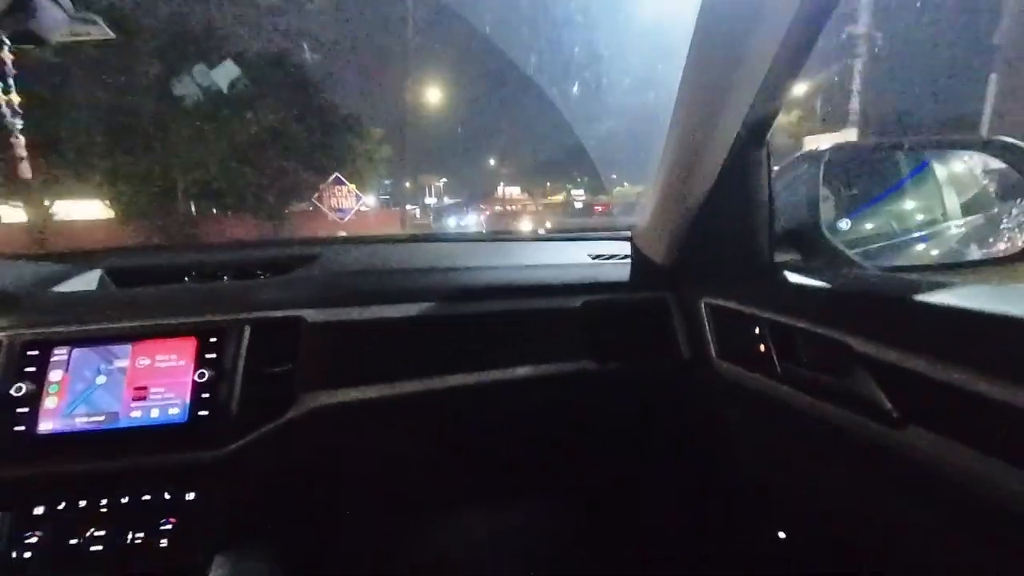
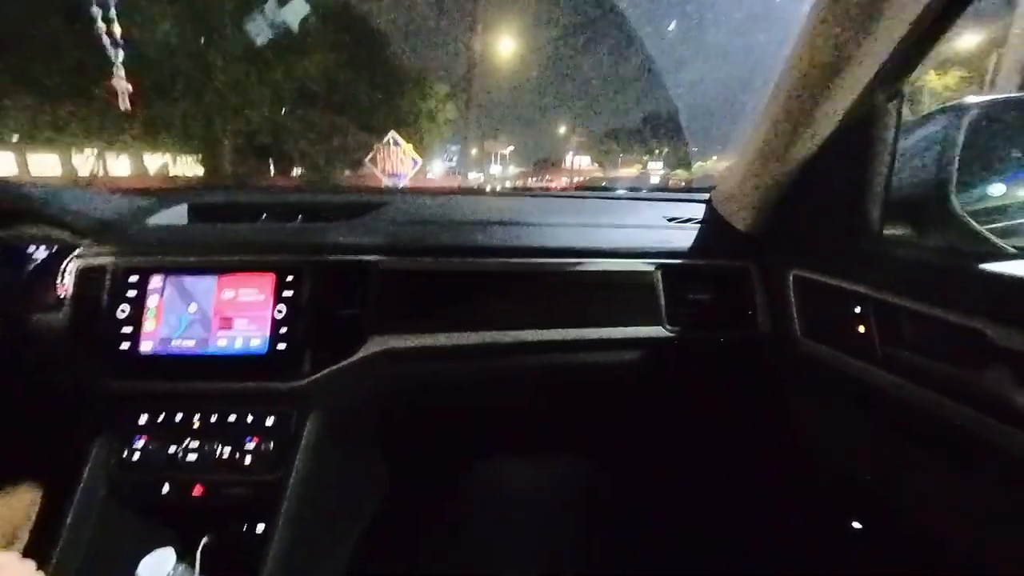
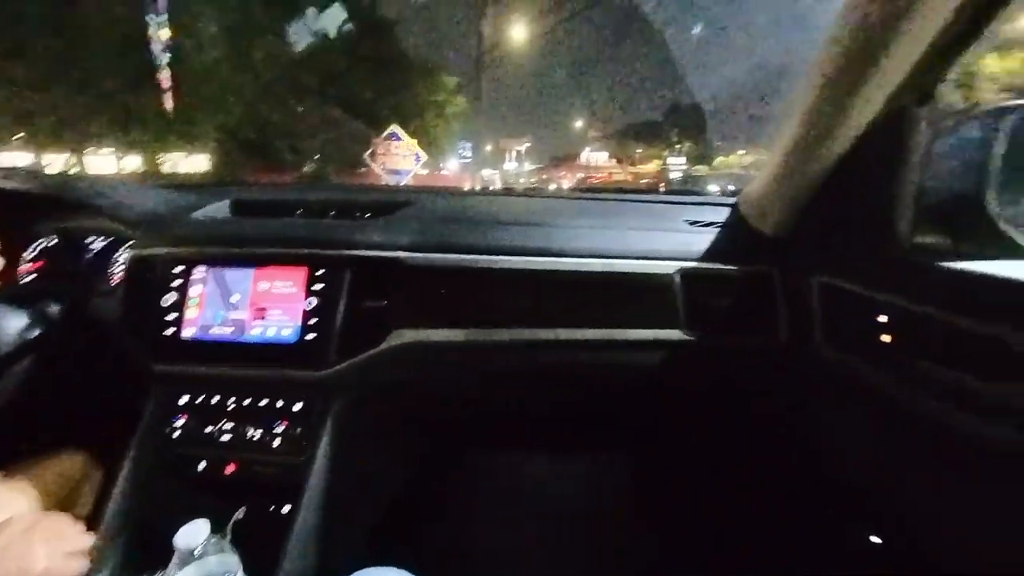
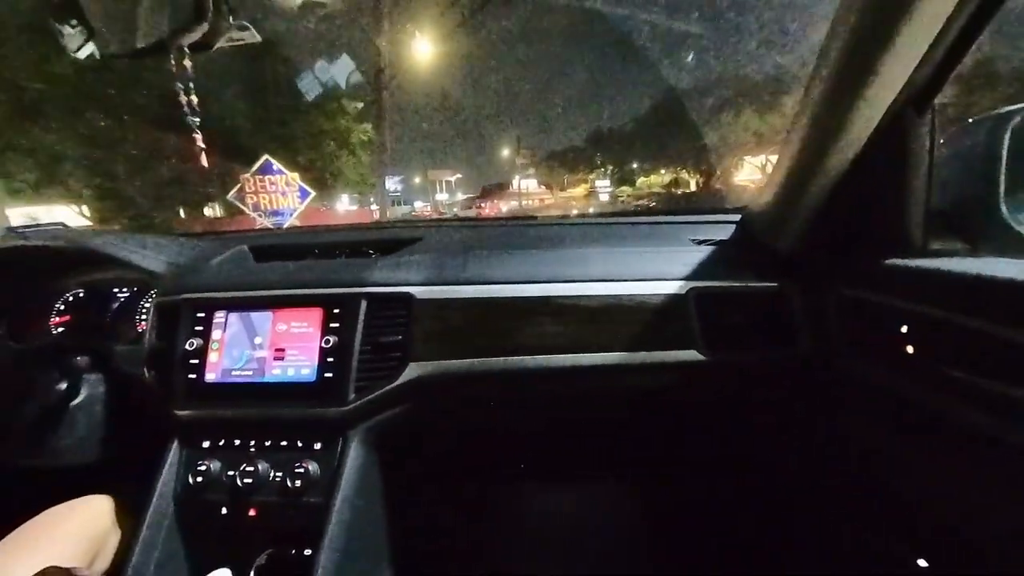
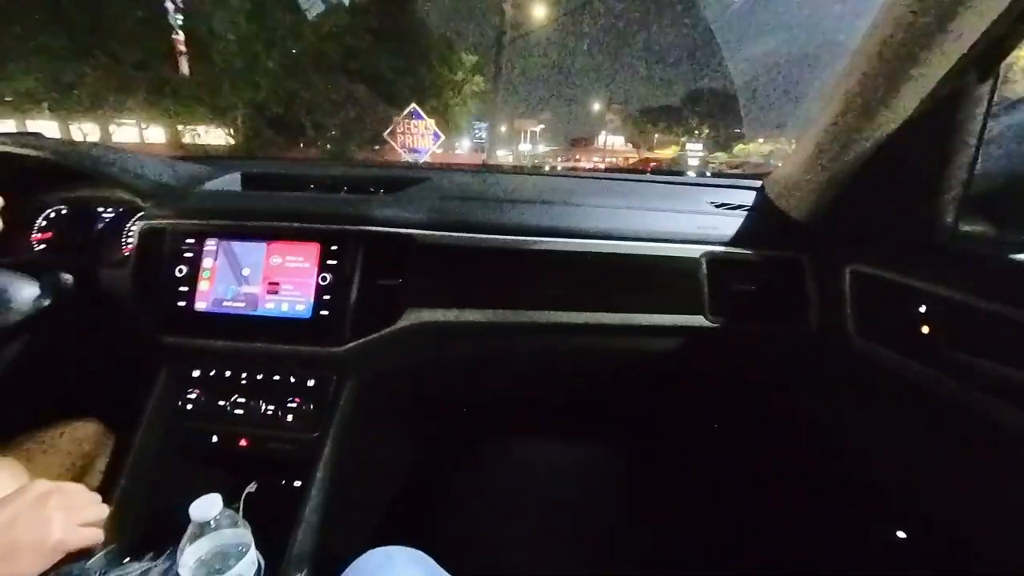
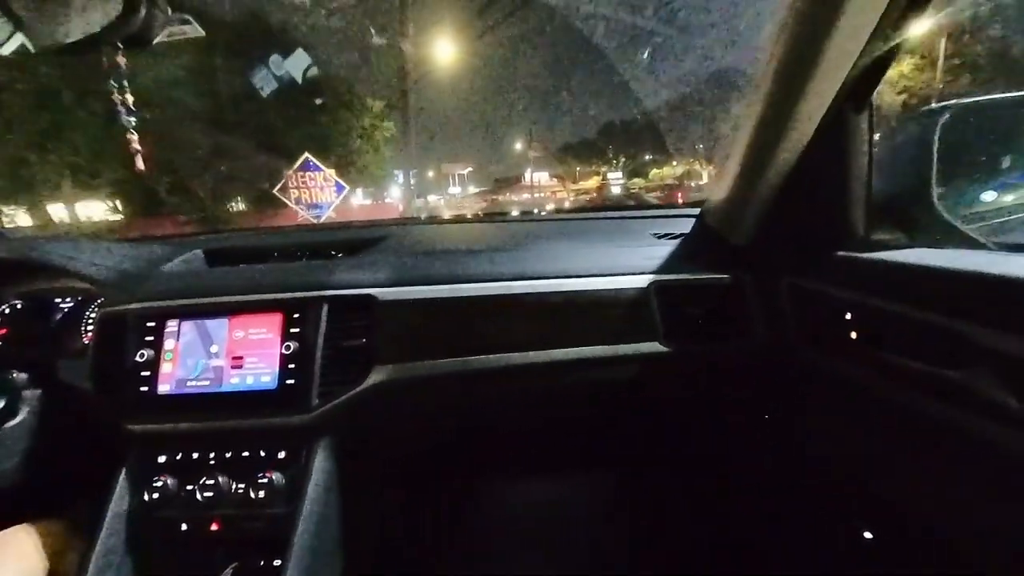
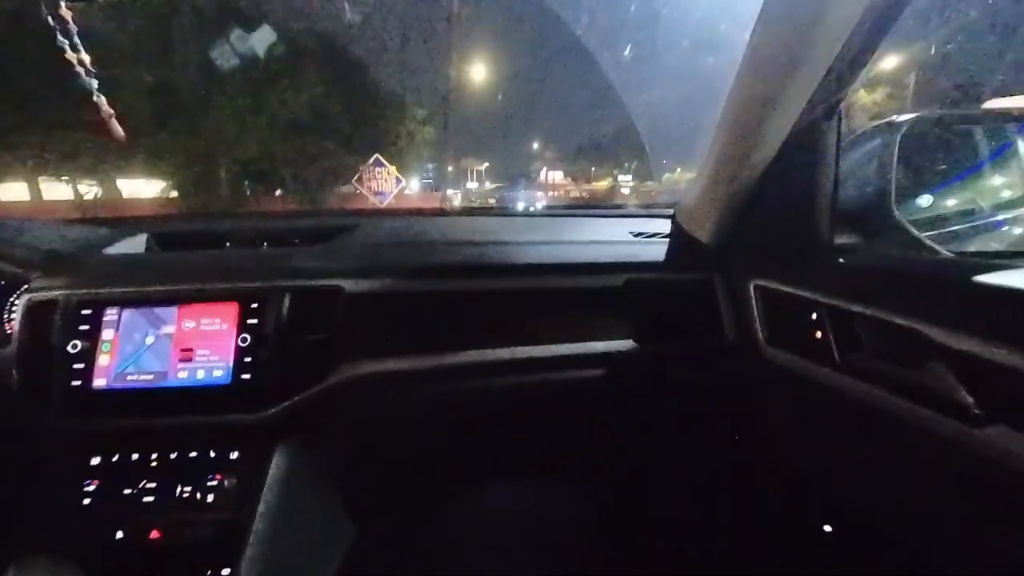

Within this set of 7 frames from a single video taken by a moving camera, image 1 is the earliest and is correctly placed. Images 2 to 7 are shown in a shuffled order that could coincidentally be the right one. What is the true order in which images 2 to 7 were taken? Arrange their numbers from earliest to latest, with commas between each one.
7, 2, 5, 3, 6, 4
